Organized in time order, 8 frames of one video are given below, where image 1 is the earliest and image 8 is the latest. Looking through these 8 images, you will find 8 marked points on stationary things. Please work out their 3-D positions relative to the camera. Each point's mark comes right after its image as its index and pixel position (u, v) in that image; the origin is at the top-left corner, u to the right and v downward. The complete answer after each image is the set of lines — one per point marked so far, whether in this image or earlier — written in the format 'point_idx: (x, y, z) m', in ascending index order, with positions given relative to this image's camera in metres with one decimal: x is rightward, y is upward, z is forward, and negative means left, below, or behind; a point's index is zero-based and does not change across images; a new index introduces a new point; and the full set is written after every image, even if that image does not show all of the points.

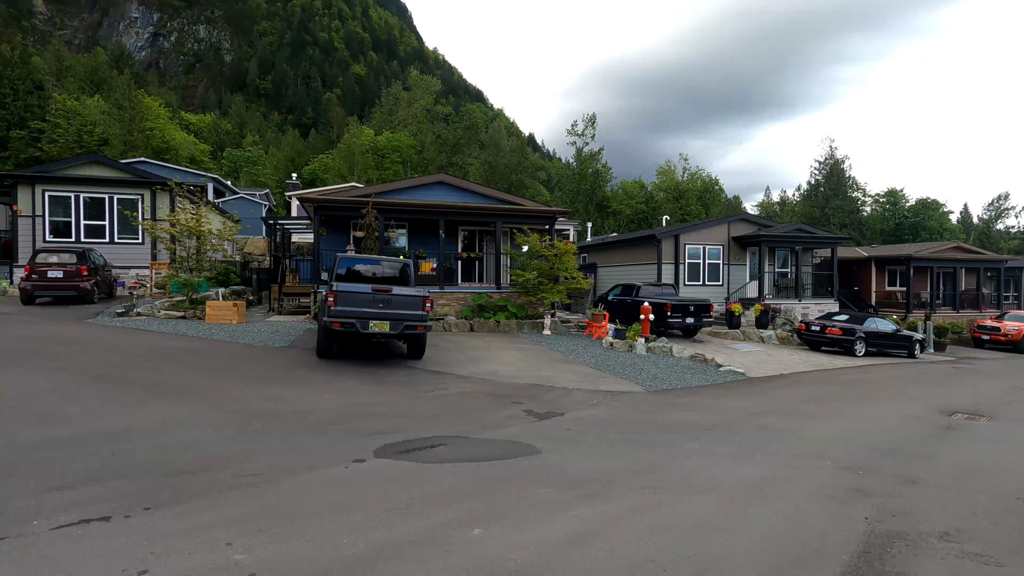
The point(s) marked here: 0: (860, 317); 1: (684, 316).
0: (+11.9, -1.0, +18.4) m
1: (+5.7, -0.9, +17.7) m
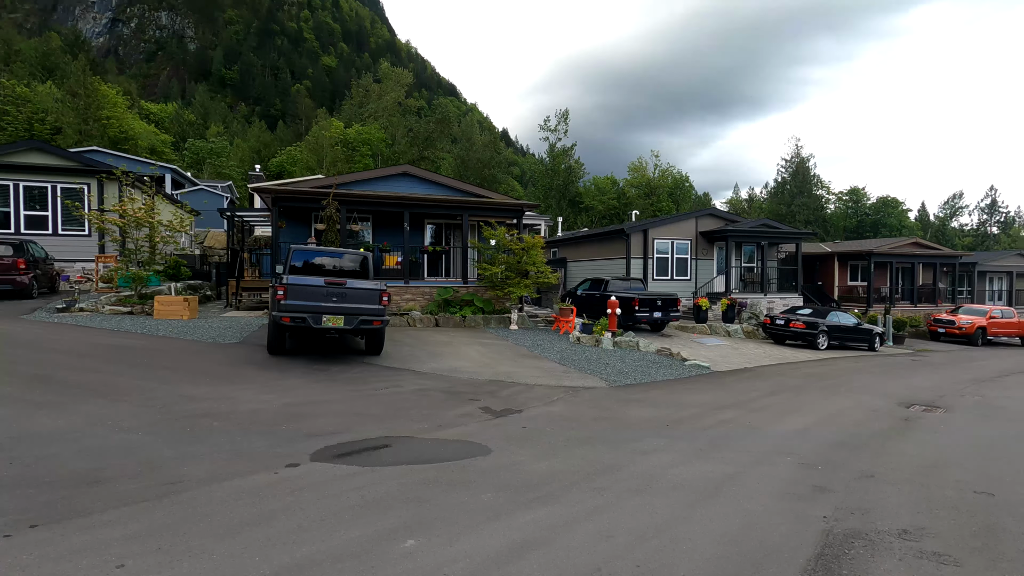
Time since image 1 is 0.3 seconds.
0: (+10.8, -0.8, +18.6) m
1: (+4.6, -0.8, +17.7) m
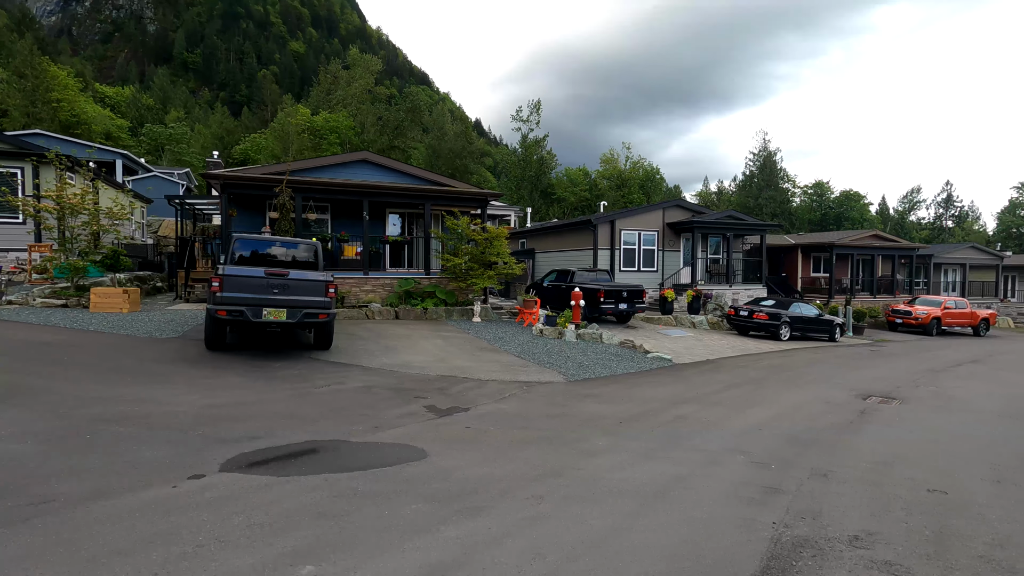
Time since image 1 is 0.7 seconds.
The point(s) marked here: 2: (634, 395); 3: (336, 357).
0: (+9.6, -0.5, +18.8) m
1: (+3.4, -0.5, +17.5) m
2: (+1.7, -1.5, +7.7) m
3: (-3.0, -1.2, +9.1) m
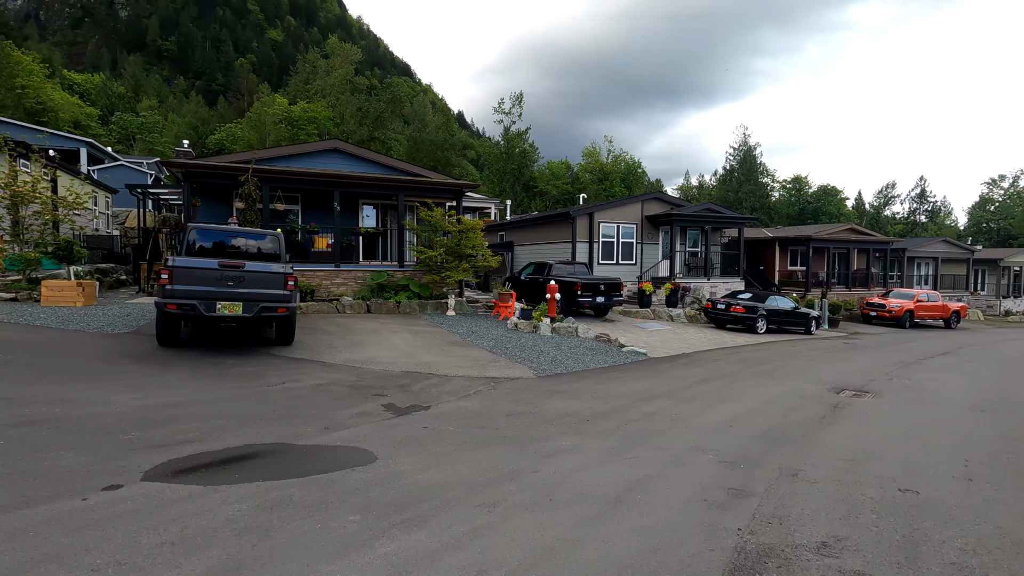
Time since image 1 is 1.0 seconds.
0: (+8.8, -0.3, +18.8) m
1: (+2.7, -0.2, +17.3) m
2: (+1.3, -1.4, +7.4) m
3: (-3.5, -1.1, +8.7) m
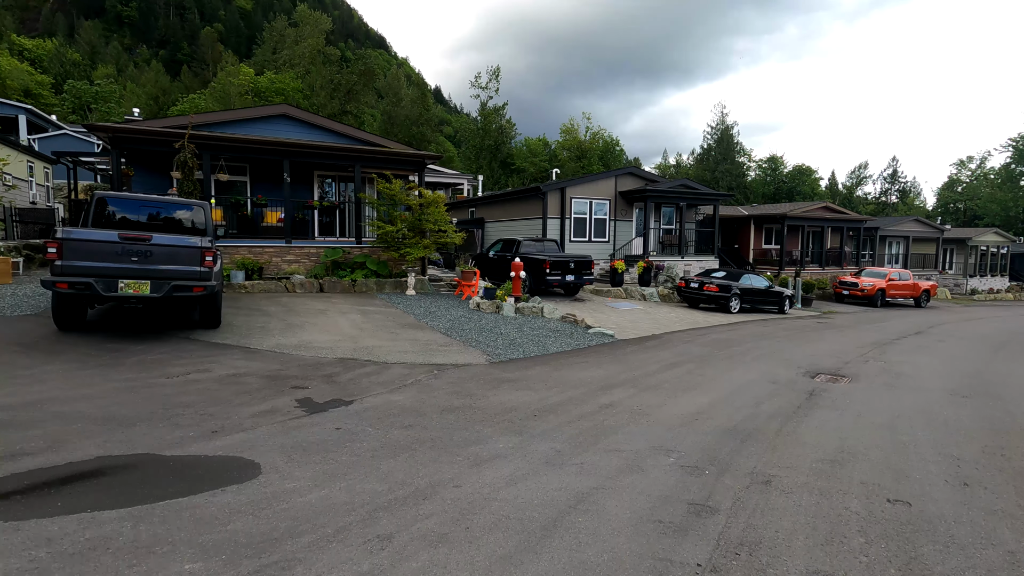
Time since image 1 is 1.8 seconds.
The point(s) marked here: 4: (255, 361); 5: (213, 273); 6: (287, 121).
0: (+7.6, +0.5, +18.3) m
1: (+1.6, +0.4, +16.6) m
2: (+0.6, -1.1, +6.7) m
3: (-4.2, -0.7, +7.8) m
4: (-3.1, -0.9, +6.5) m
5: (-4.1, +0.2, +7.4) m
6: (-6.4, +4.8, +15.3) m
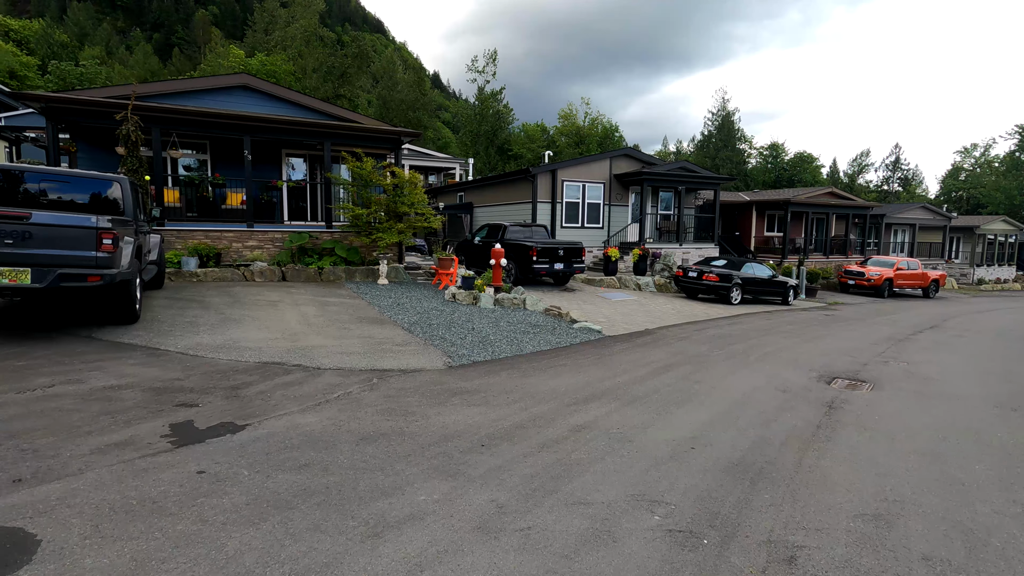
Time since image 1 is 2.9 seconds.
0: (+7.2, +0.8, +17.1) m
1: (+1.1, +0.7, +15.3) m
2: (+0.1, -1.0, +5.5) m
3: (-4.7, -0.6, +6.6) m
4: (-3.6, -0.8, +5.3) m
5: (-4.6, +0.3, +6.2) m
6: (-6.9, +5.1, +14.0) m
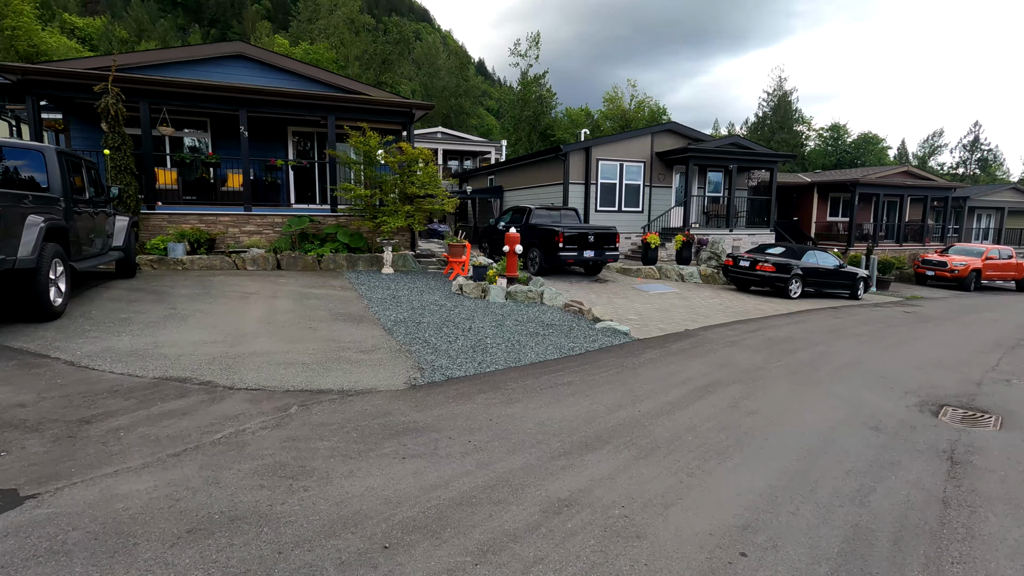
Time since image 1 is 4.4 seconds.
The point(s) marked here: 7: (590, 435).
0: (+7.9, +1.1, +14.8) m
1: (+1.7, +1.0, +13.6) m
2: (-0.1, -1.0, +3.9) m
3: (-4.8, -0.5, +5.4) m
4: (-3.8, -0.7, +4.0) m
5: (-4.7, +0.4, +4.9) m
6: (-6.3, +5.4, +12.8) m
7: (+0.6, -1.1, +3.9) m
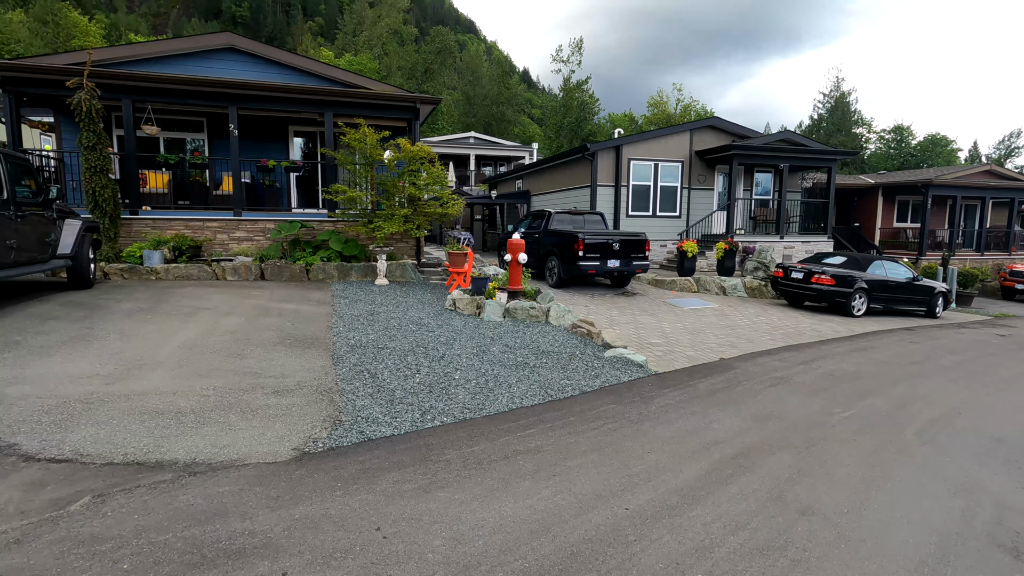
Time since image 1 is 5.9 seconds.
0: (+8.3, +0.7, +12.7) m
1: (+2.1, +0.7, +11.9) m
2: (-0.6, -1.2, +2.4) m
3: (-5.1, -0.6, +4.3) m
4: (-4.3, -0.9, +2.9) m
5: (-5.1, +0.3, +3.8) m
6: (-6.0, +5.1, +11.9) m
7: (+0.1, -1.2, +2.4) m
